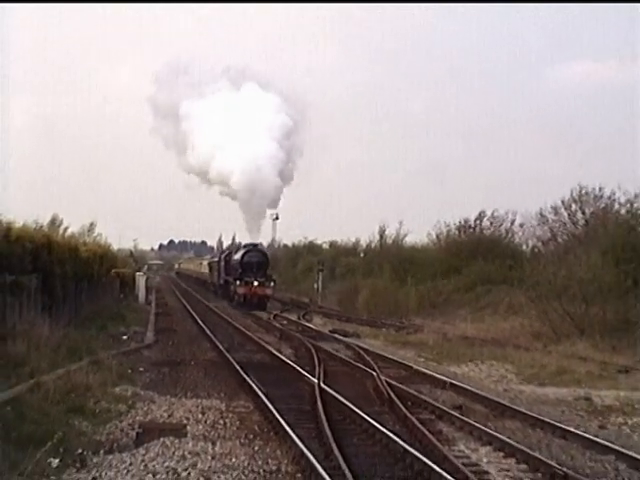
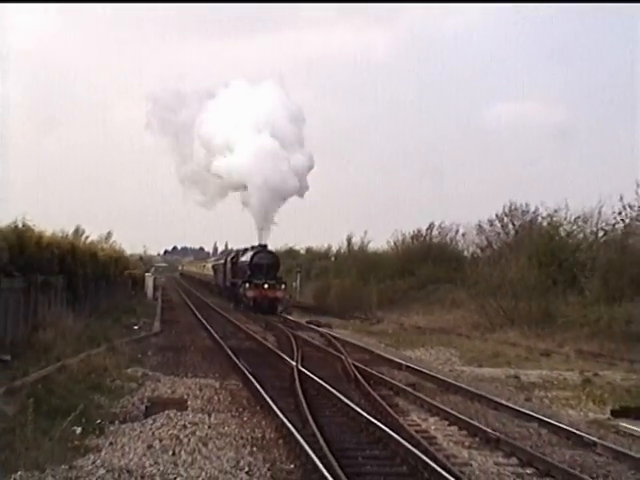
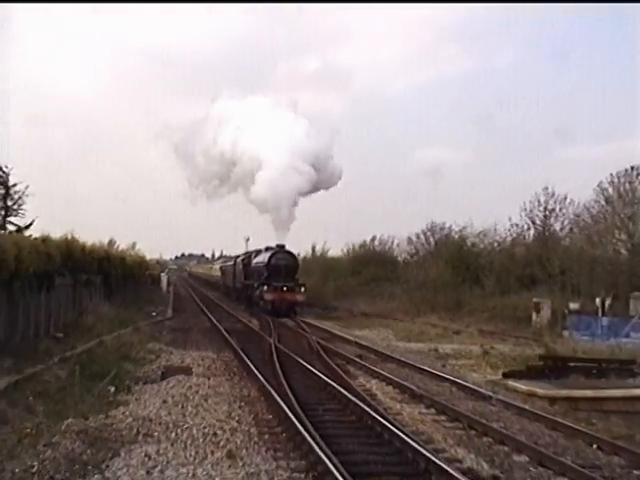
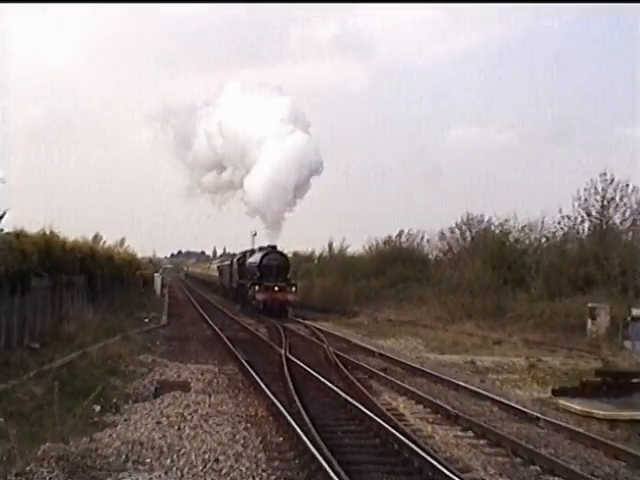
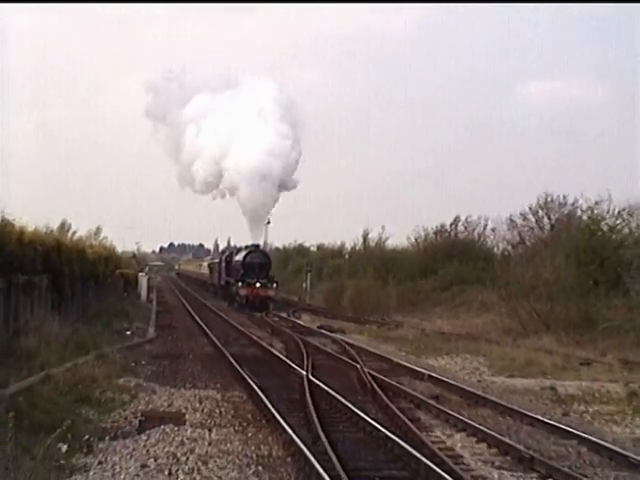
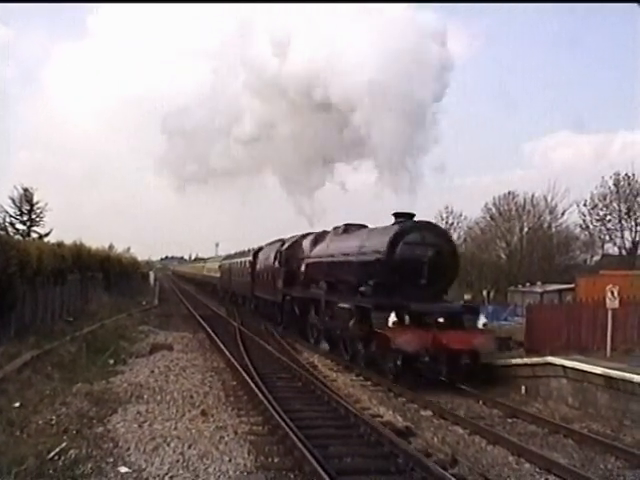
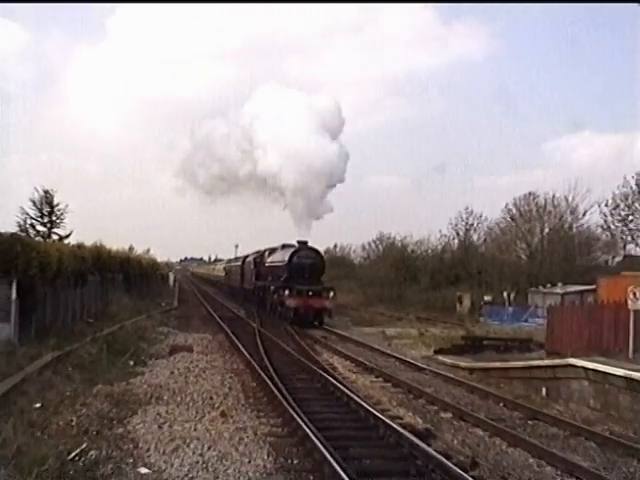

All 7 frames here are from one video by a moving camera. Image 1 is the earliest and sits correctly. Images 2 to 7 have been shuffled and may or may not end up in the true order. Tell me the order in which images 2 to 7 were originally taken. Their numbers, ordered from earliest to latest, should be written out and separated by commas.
5, 2, 4, 3, 7, 6
